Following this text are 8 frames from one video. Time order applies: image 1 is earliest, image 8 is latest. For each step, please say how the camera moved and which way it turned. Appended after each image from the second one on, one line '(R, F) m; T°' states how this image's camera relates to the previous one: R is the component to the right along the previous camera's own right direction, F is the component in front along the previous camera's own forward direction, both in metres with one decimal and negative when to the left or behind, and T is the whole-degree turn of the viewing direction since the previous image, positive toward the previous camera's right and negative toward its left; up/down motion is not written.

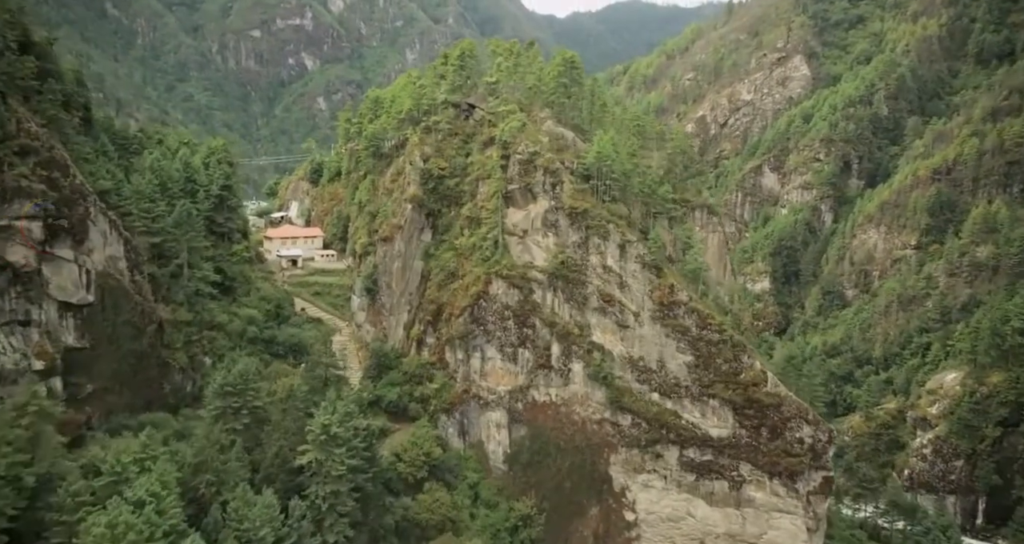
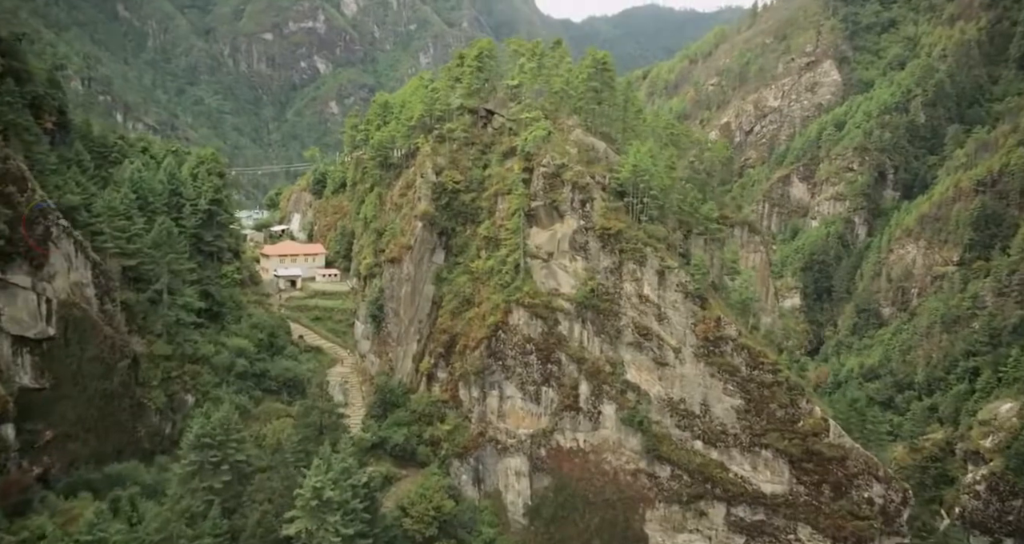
(-0.6, +6.2) m; -1°
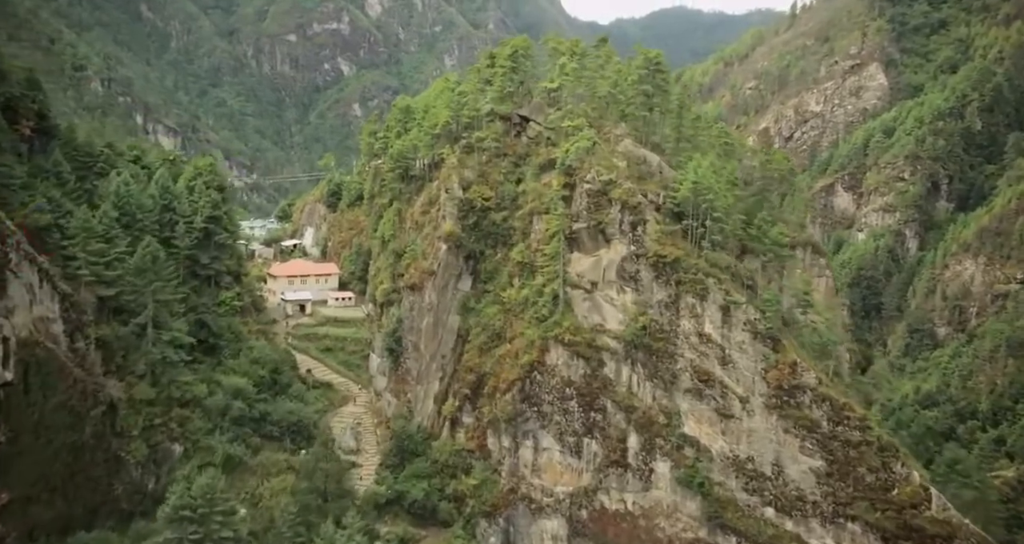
(-0.7, +6.4) m; -1°
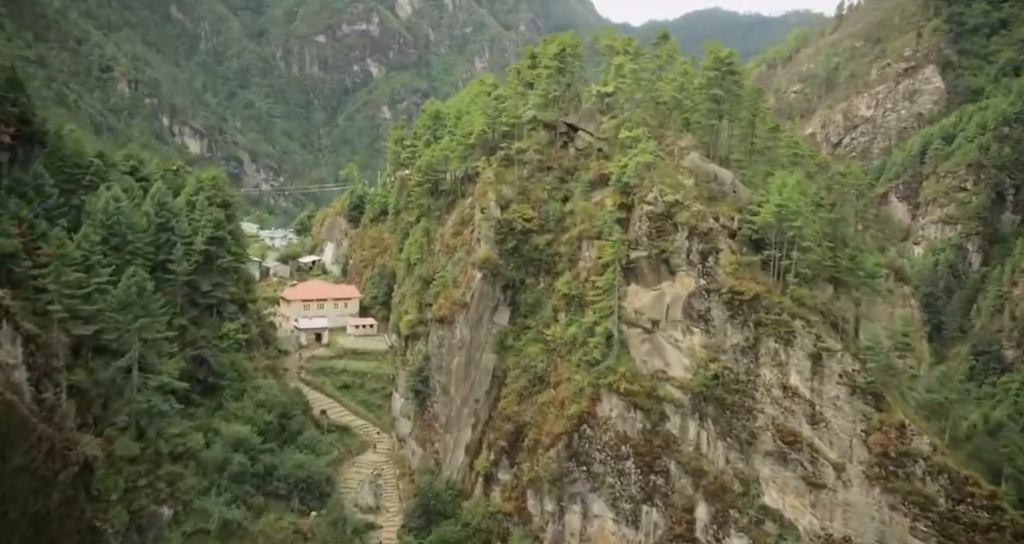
(-0.8, +6.0) m; -2°
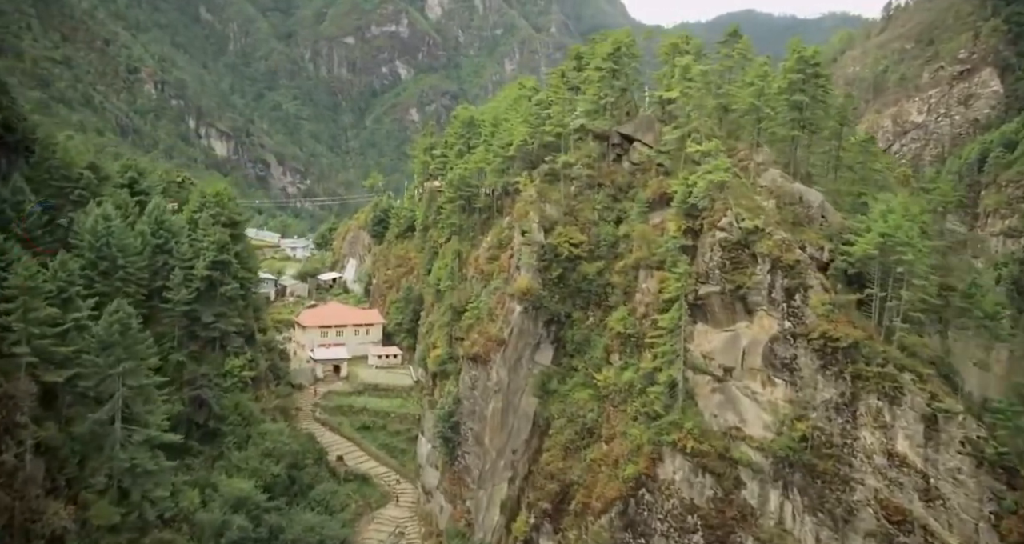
(-0.7, +5.2) m; -2°
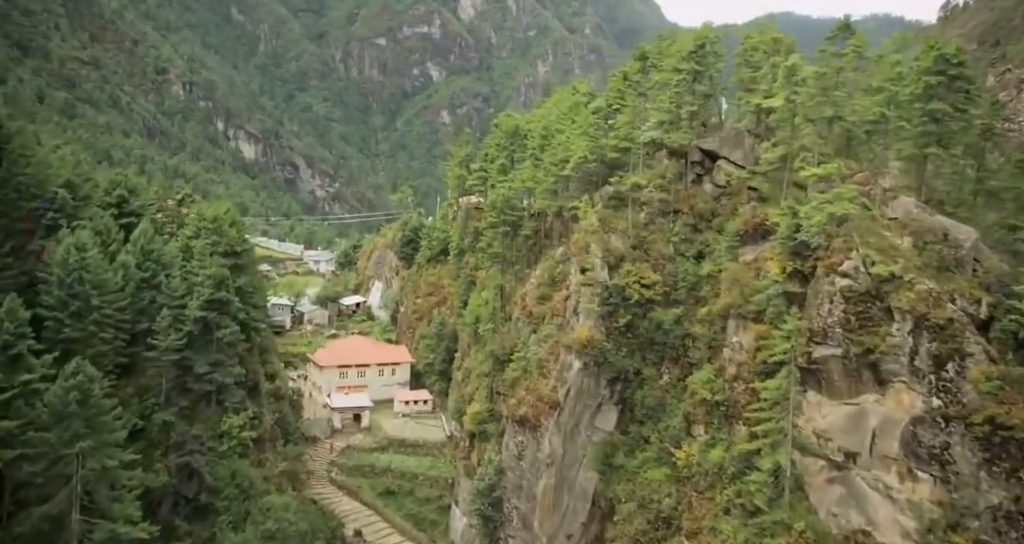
(-0.9, +6.2) m; -2°
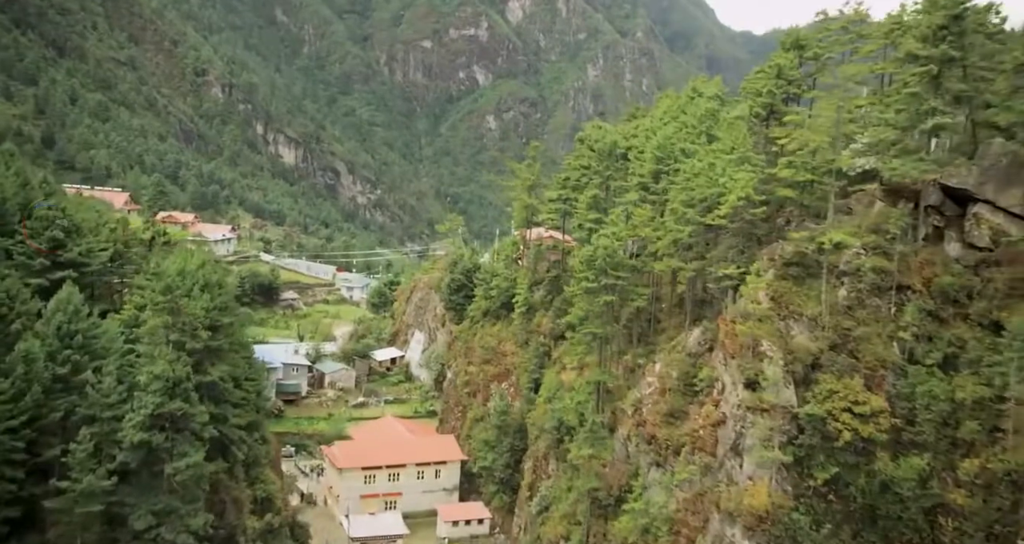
(-1.6, +10.8) m; -3°
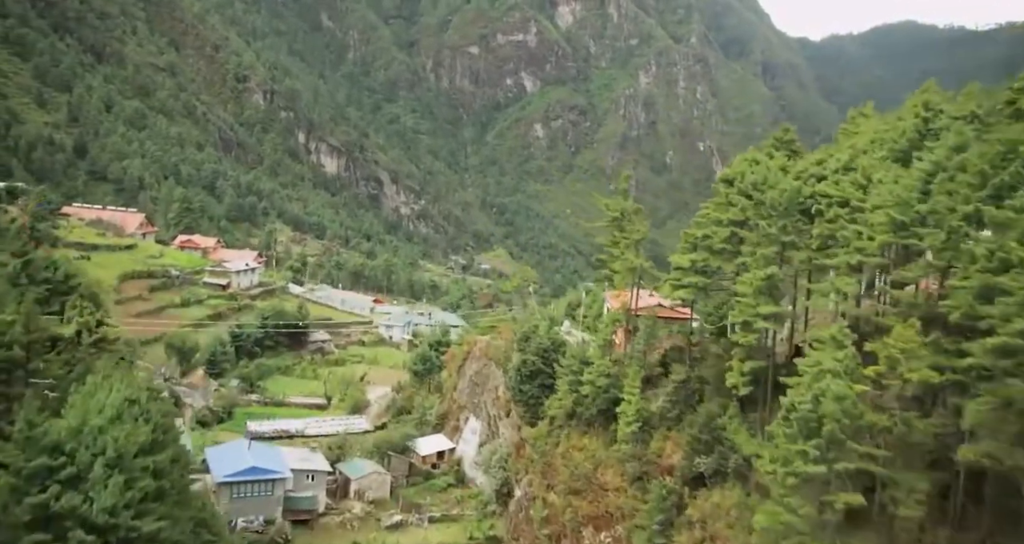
(-1.6, +10.1) m; -3°
